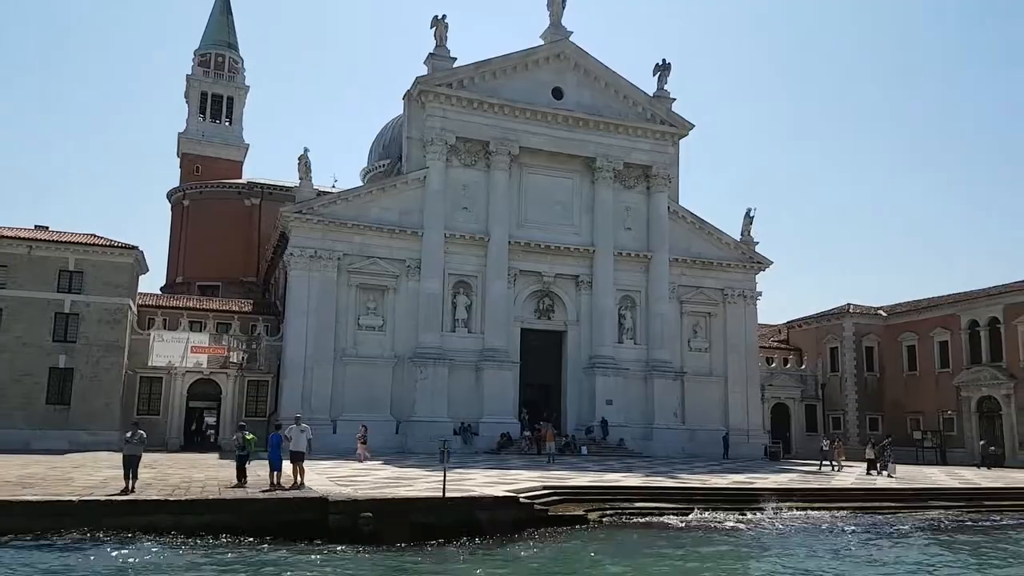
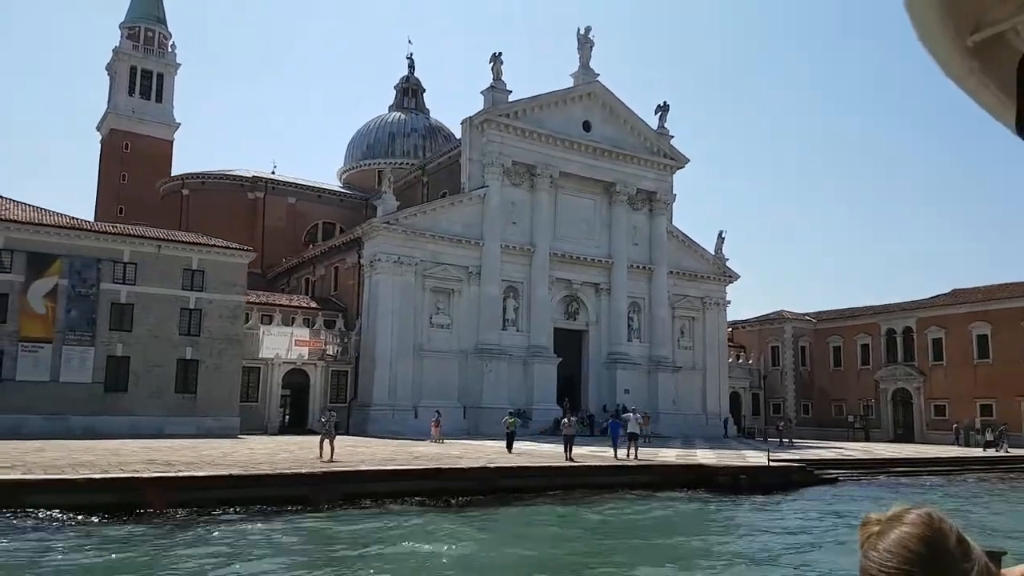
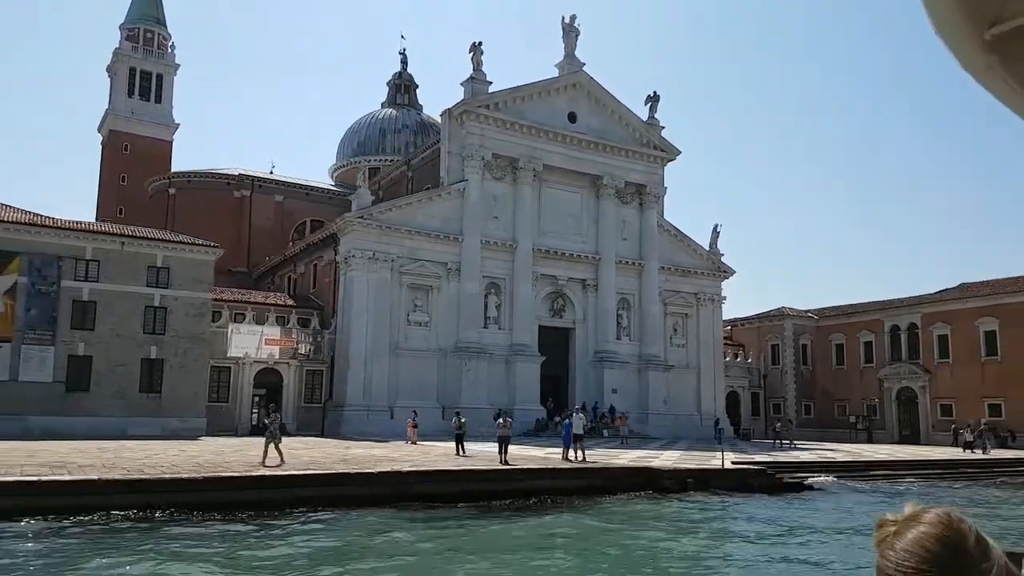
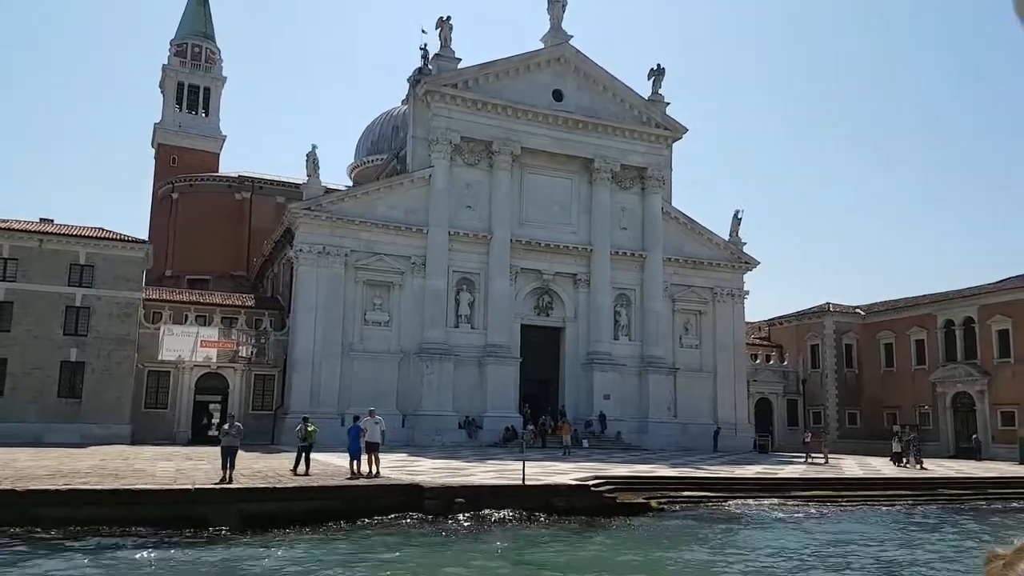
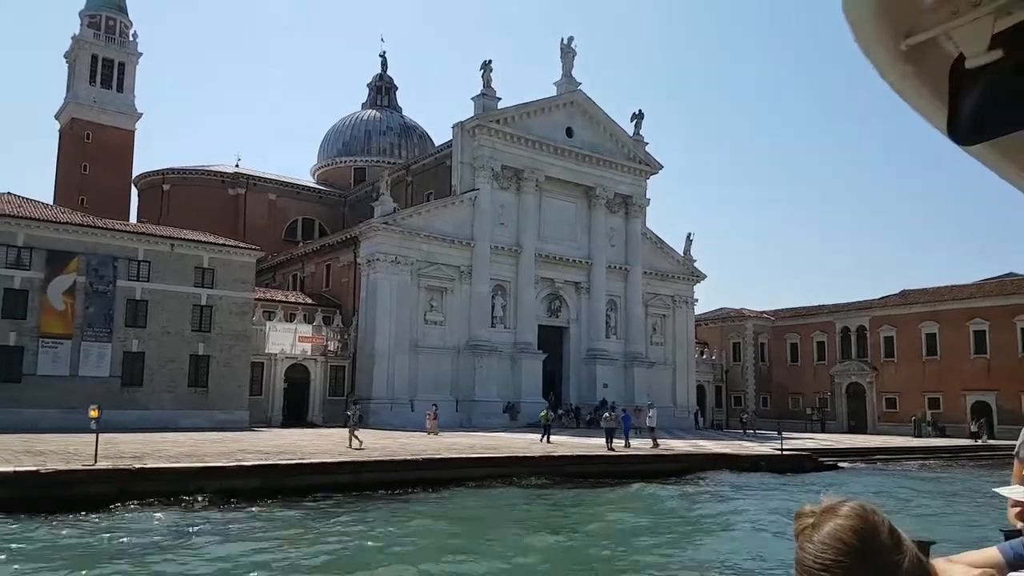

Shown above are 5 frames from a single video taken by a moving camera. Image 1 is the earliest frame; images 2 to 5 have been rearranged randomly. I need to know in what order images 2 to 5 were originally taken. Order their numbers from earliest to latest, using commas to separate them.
4, 3, 2, 5
